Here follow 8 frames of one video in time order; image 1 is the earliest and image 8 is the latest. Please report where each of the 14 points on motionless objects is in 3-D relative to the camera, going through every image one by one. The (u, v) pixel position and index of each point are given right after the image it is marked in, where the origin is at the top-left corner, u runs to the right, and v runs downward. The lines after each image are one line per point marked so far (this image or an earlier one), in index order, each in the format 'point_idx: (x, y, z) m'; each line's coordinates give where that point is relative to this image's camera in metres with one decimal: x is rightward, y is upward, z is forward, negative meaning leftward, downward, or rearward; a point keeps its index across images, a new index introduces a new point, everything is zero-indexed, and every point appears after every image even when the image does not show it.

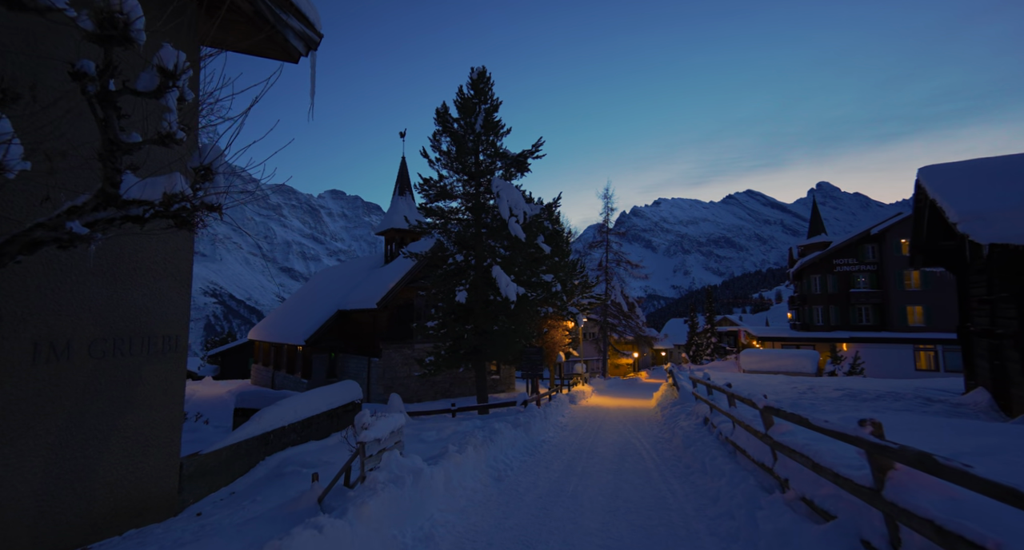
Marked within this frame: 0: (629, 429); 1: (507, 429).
0: (+3.4, -4.4, +15.2) m
1: (-0.1, -3.3, +11.3) m
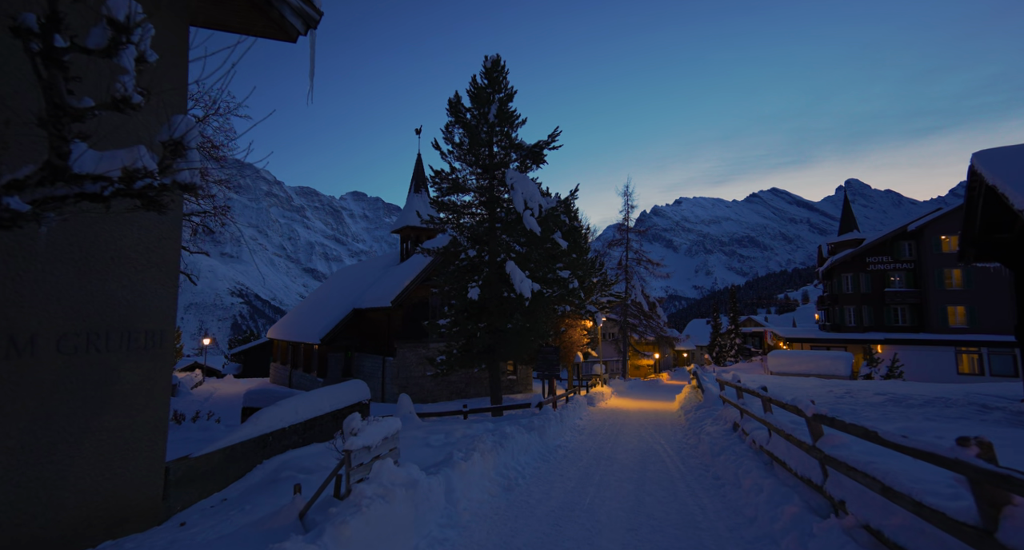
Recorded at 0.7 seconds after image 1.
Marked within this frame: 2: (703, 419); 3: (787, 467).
0: (+3.8, -4.3, +14.4) m
1: (+0.2, -3.2, +10.6) m
2: (+5.1, -3.9, +14.0) m
3: (+3.5, -2.4, +6.6) m
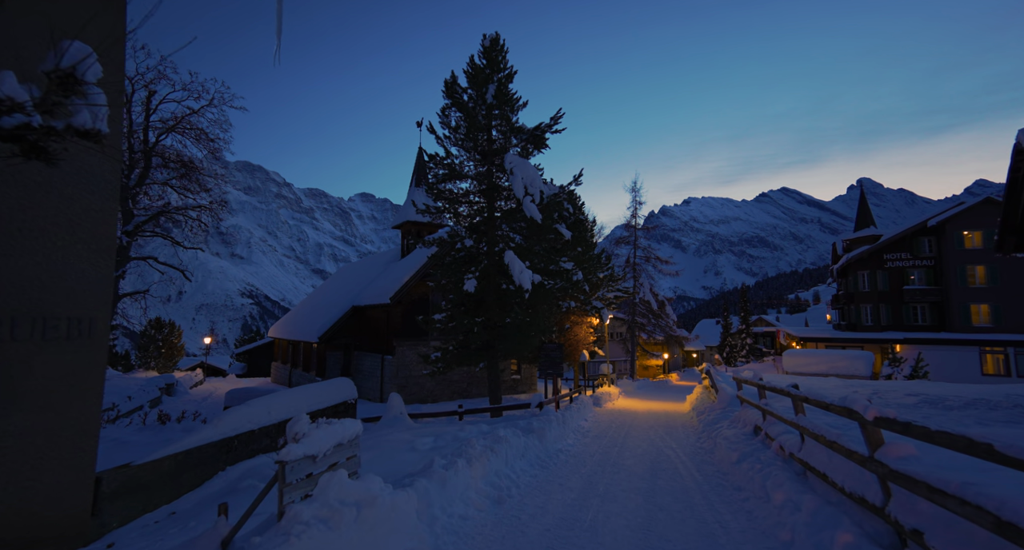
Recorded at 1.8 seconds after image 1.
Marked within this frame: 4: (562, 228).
0: (+3.8, -4.1, +13.3) m
1: (+0.1, -3.0, +9.6) m
2: (+5.1, -3.6, +12.9) m
3: (+3.3, -2.2, +5.5) m
4: (+1.5, +1.4, +15.5) m
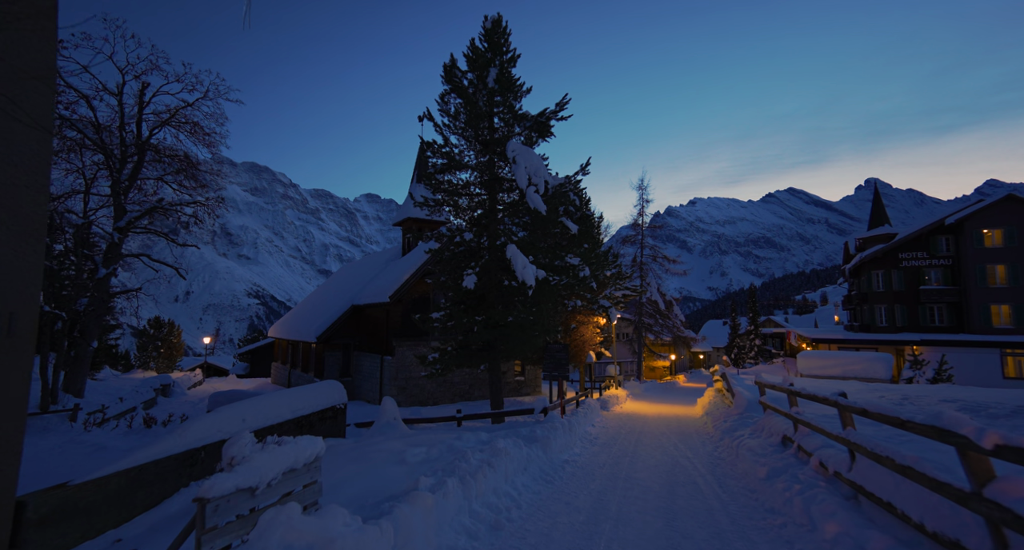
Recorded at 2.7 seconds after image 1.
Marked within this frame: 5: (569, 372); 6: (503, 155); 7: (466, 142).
0: (+3.8, -4.0, +12.4) m
1: (+0.1, -2.8, +8.7) m
2: (+5.1, -3.5, +12.0) m
3: (+3.3, -2.1, +4.6) m
4: (+1.5, +1.5, +14.6) m
5: (+1.8, -3.1, +16.5) m
6: (-0.3, +3.3, +14.6) m
7: (-1.3, +3.8, +15.0) m
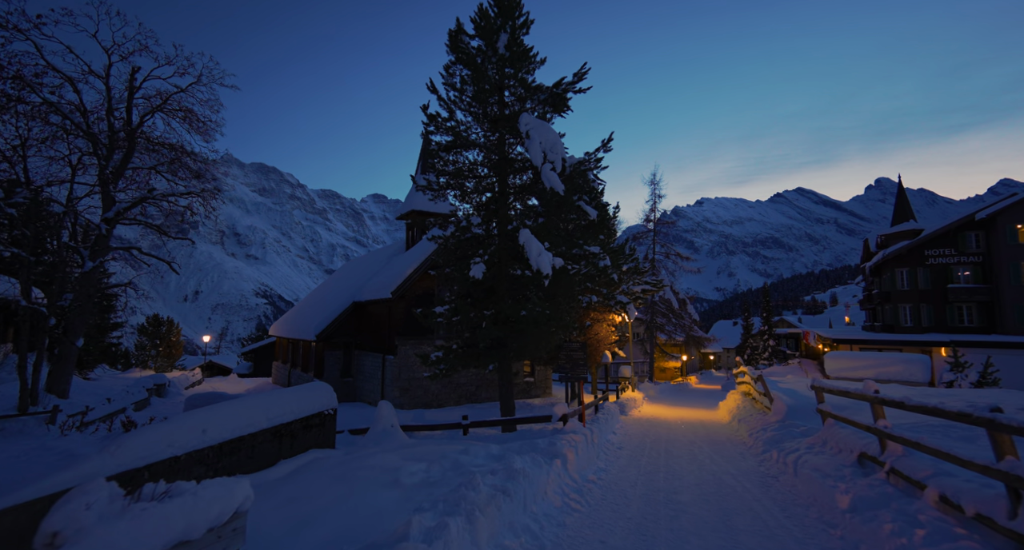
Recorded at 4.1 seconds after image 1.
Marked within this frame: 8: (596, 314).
0: (+4.1, -3.7, +10.9) m
1: (+0.4, -2.6, +7.3) m
2: (+5.4, -3.3, +10.5) m
3: (+3.5, -1.8, +3.1) m
4: (+1.9, +1.8, +13.1) m
5: (+2.1, -2.8, +15.0) m
6: (+0.1, +3.6, +13.2) m
7: (-1.0, +4.1, +13.6) m
8: (+3.1, -1.4, +19.2) m
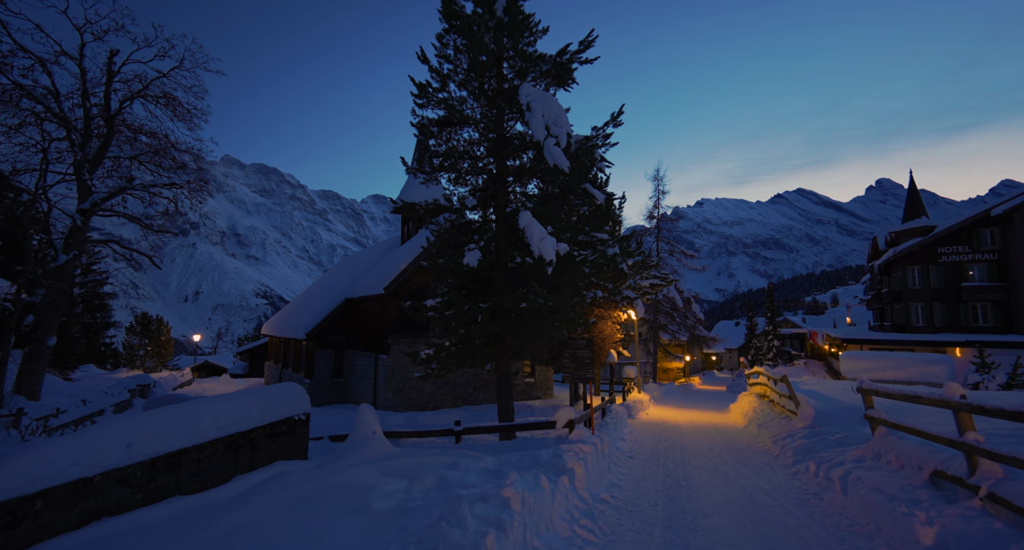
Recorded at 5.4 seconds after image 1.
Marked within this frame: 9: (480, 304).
0: (+4.1, -3.5, +9.6) m
1: (+0.3, -2.4, +6.0) m
2: (+5.4, -3.1, +9.2) m
3: (+3.5, -1.6, +1.9) m
4: (+1.8, +2.0, +11.9) m
5: (+2.1, -2.6, +13.8) m
6: (0.0, +3.8, +11.9) m
7: (-1.0, +4.3, +12.4) m
8: (+3.1, -1.2, +18.0) m
9: (-0.7, -0.7, +11.6) m
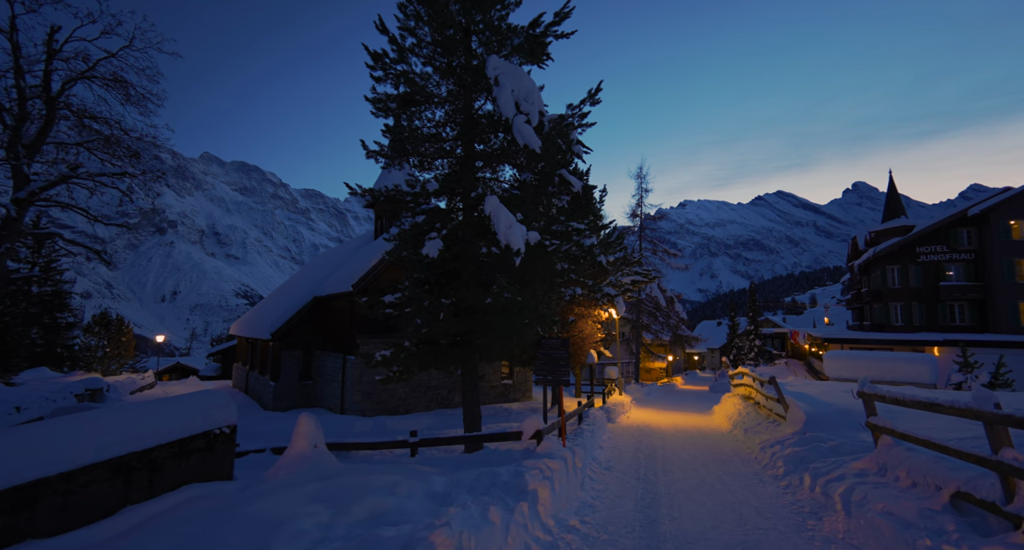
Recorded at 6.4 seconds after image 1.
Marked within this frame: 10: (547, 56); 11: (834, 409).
0: (+3.5, -3.4, +8.7) m
1: (-0.2, -2.2, +5.0) m
2: (+4.8, -2.9, +8.4) m
3: (+3.1, -1.5, +0.9) m
4: (+1.2, +2.1, +11.0) m
5: (+1.4, -2.5, +12.8) m
6: (-0.6, +3.9, +10.9) m
7: (-1.7, +4.4, +11.3) m
8: (+2.2, -1.1, +17.1) m
9: (-1.4, -0.5, +10.5) m
10: (+0.8, +4.8, +11.4) m
11: (+6.6, -2.8, +10.7) m
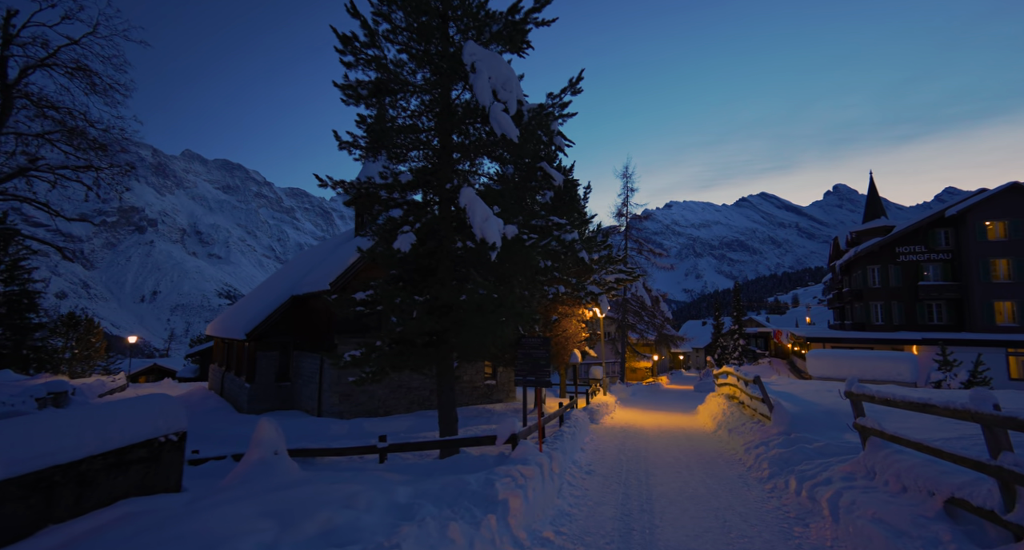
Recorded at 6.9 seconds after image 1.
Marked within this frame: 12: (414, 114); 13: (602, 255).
0: (+3.1, -3.3, +8.4) m
1: (-0.5, -2.2, +4.6) m
2: (+4.4, -2.9, +8.1) m
3: (+2.9, -1.4, +0.6) m
4: (+0.7, +2.2, +10.6) m
5: (+0.9, -2.4, +12.5) m
6: (-1.1, +4.0, +10.5) m
7: (-2.1, +4.5, +10.9) m
8: (+1.6, -1.0, +16.7) m
9: (-1.8, -0.5, +10.1) m
10: (+0.4, +4.8, +11.0) m
11: (+6.2, -2.7, +10.5) m
12: (-2.1, +3.3, +10.8) m
13: (+3.3, +0.7, +19.1) m
